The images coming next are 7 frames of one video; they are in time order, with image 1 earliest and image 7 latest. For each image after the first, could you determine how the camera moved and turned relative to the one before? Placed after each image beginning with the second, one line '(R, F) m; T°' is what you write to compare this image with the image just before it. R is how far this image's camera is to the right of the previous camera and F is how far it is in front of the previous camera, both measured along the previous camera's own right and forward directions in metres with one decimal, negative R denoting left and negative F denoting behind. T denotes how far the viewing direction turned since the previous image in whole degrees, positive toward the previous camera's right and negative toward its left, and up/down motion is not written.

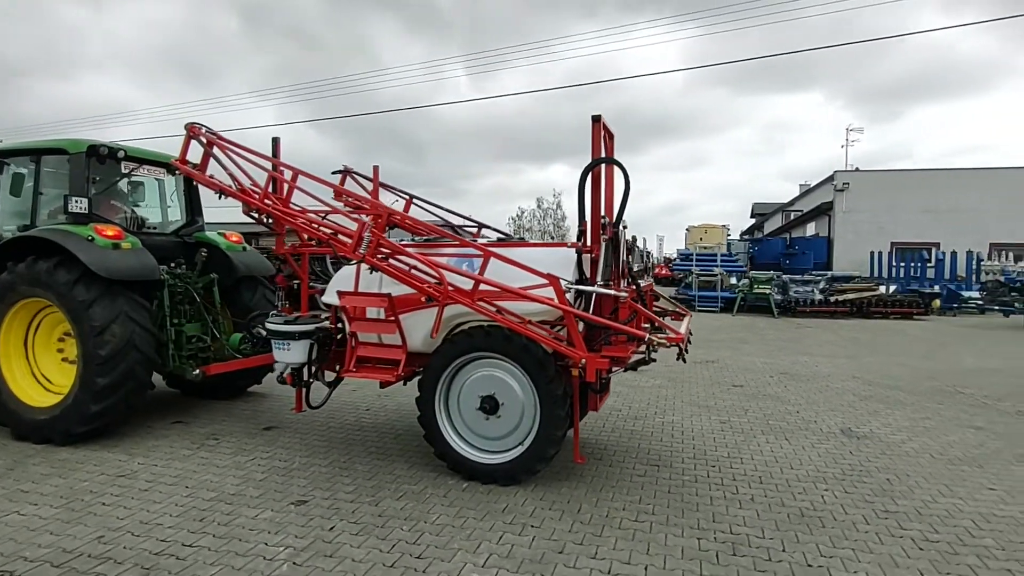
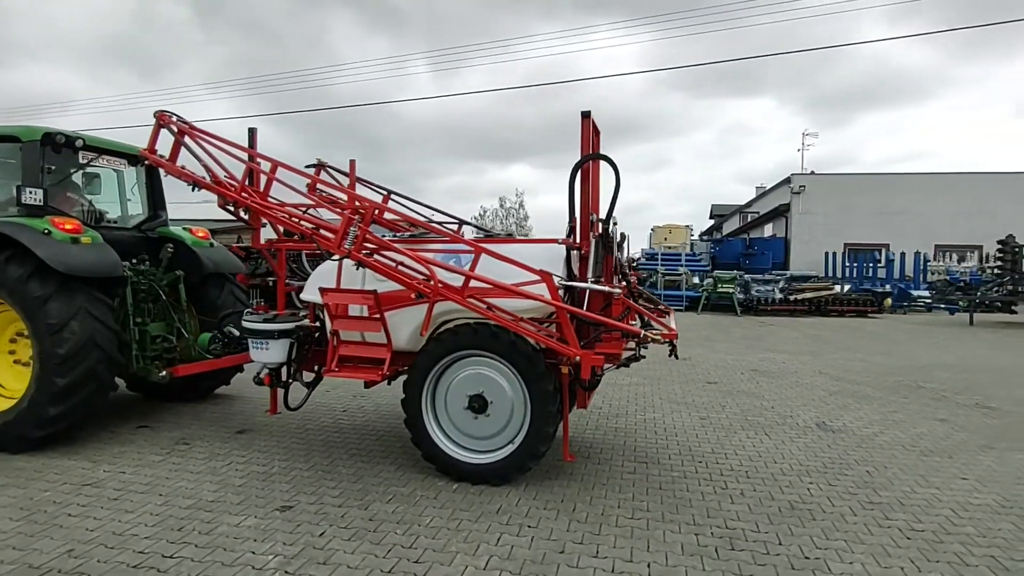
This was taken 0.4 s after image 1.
(-0.2, +0.1) m; +4°
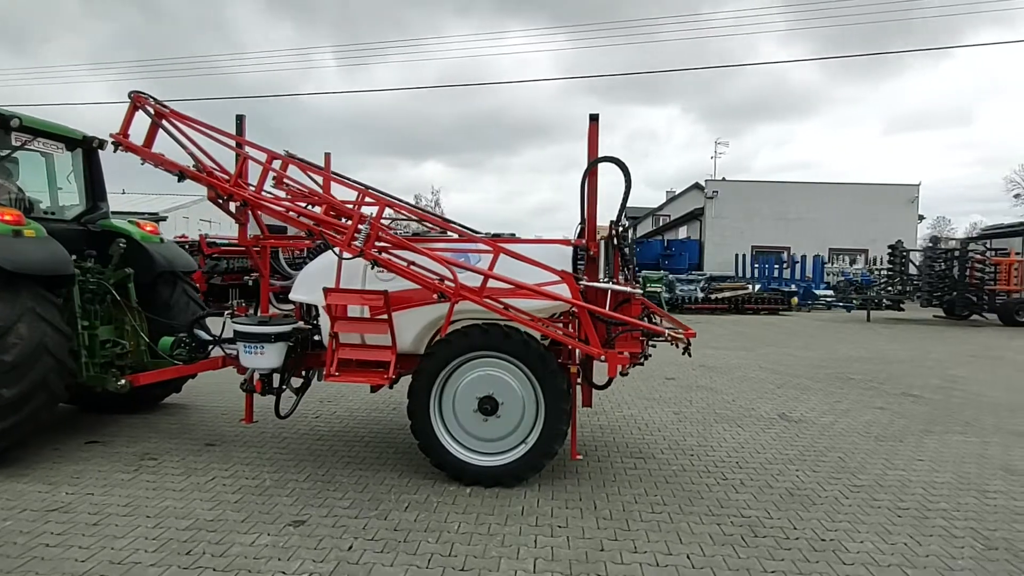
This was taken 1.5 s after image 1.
(-0.7, +0.1) m; +9°
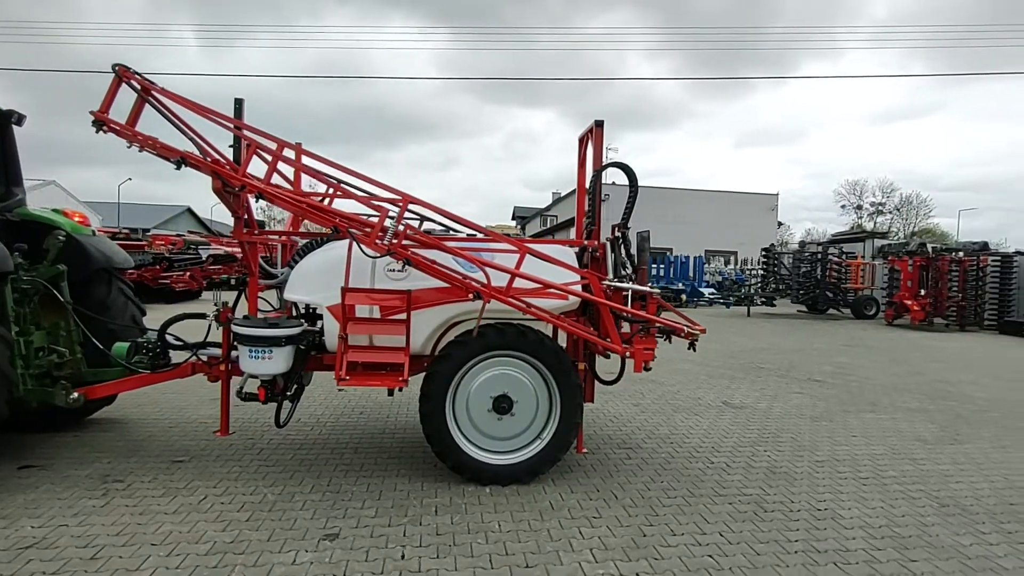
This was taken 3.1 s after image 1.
(-1.0, +0.1) m; +12°
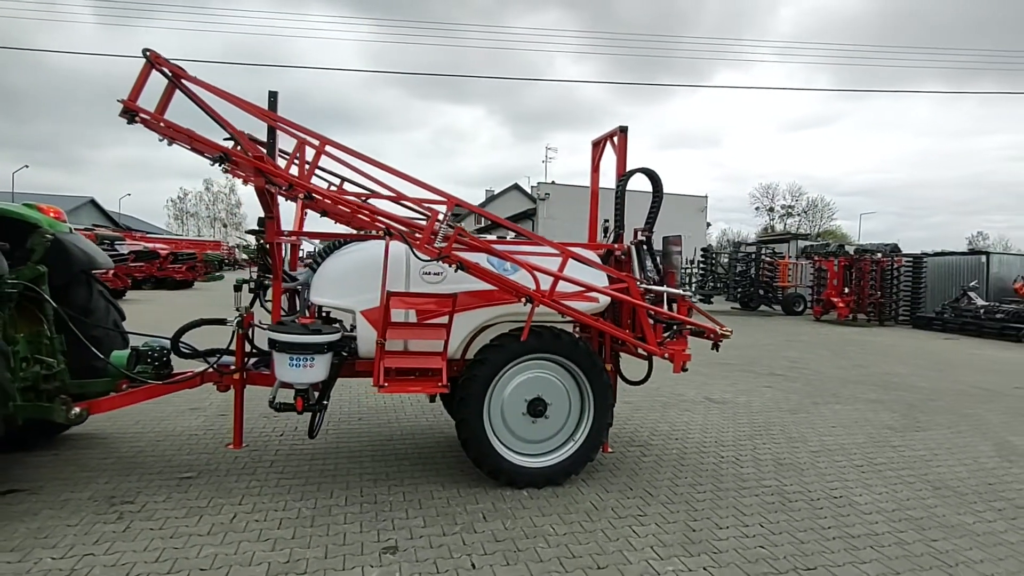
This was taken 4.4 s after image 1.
(-0.8, +0.1) m; +7°
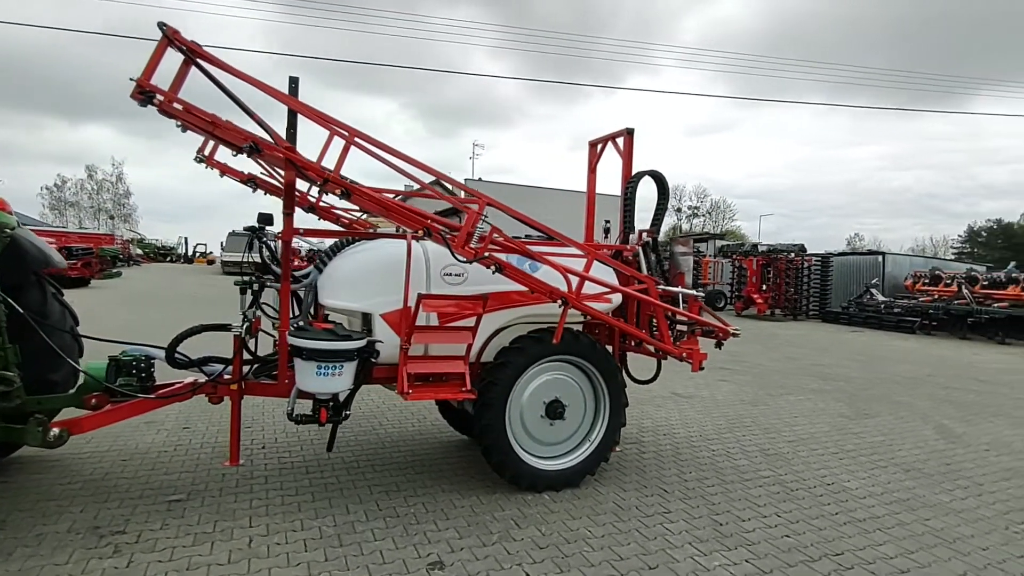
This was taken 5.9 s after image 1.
(-0.8, +0.1) m; +9°
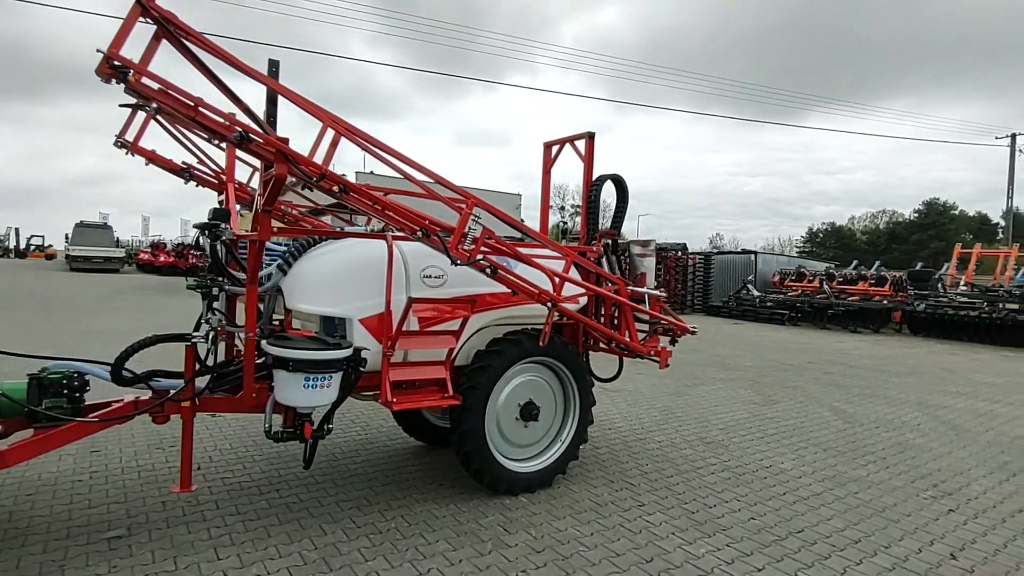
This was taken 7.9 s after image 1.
(-0.6, +0.1) m; +12°
